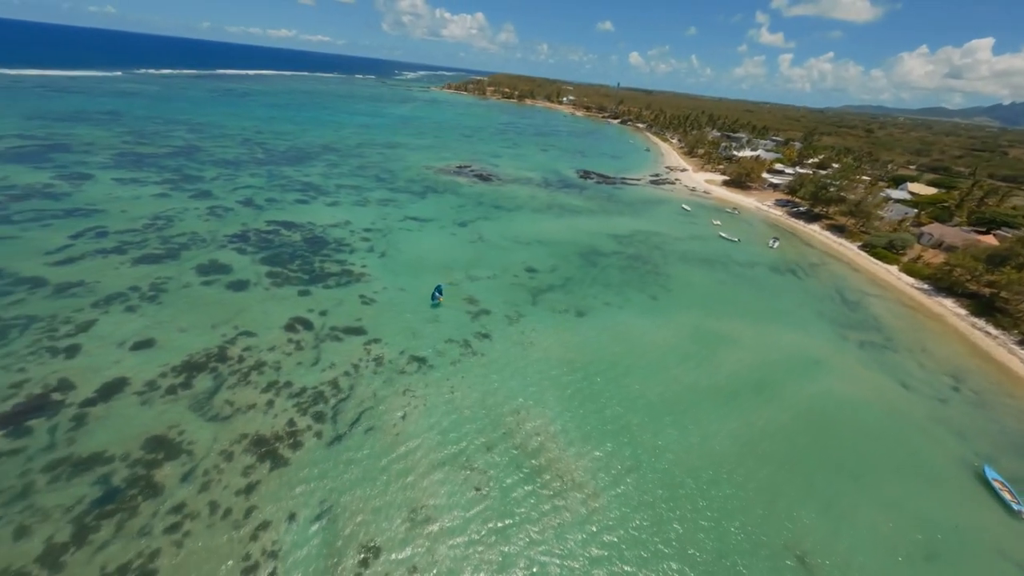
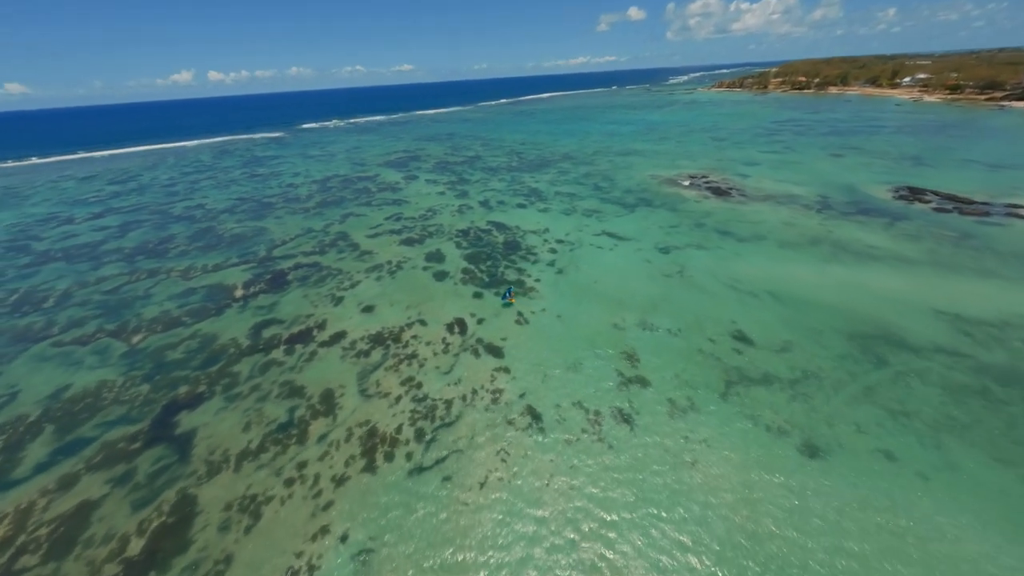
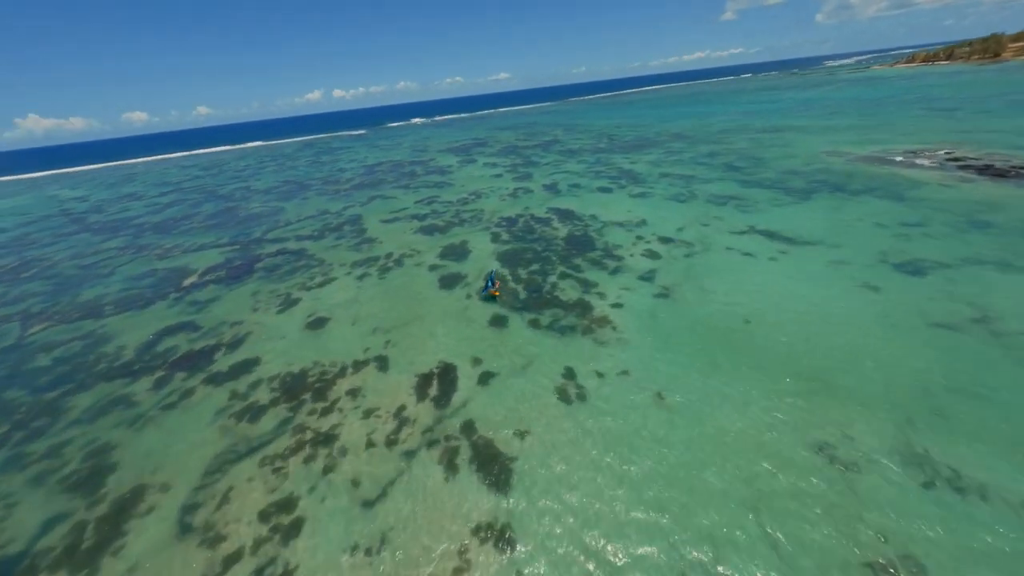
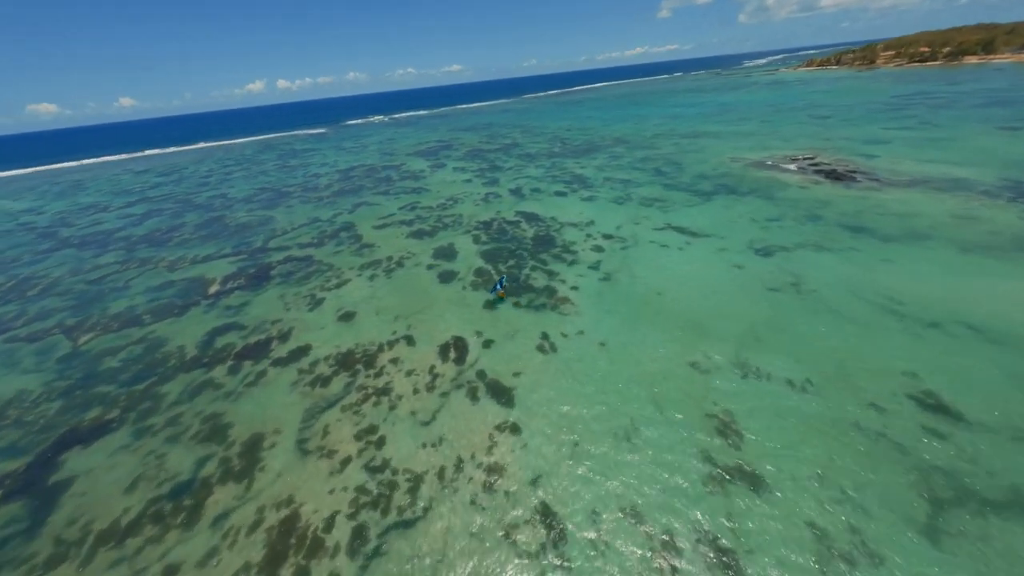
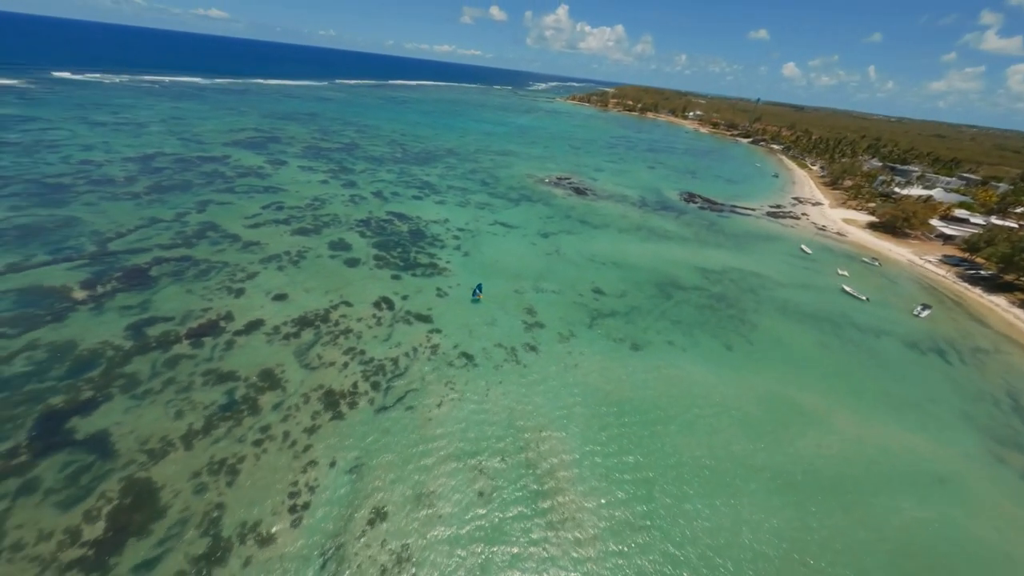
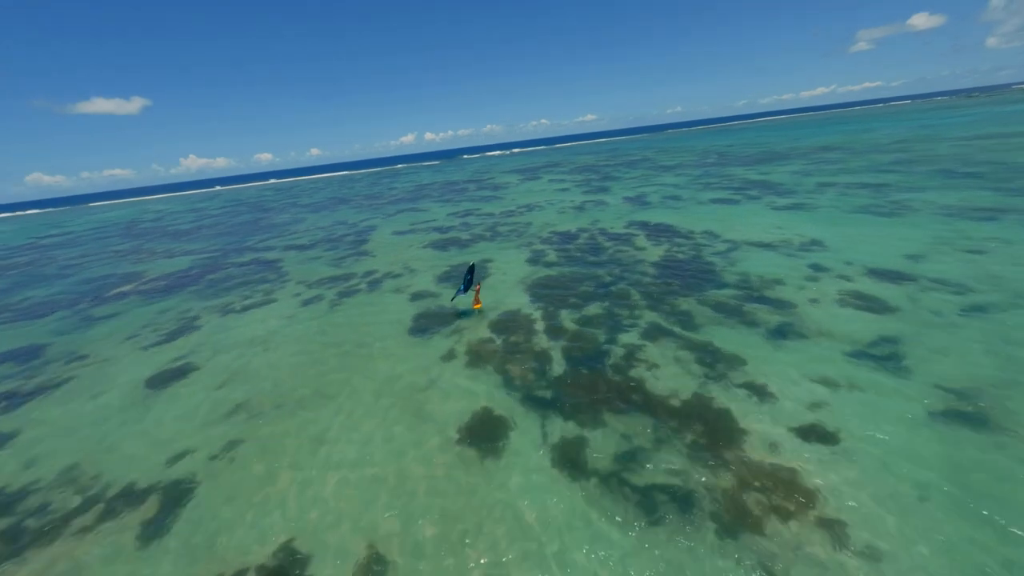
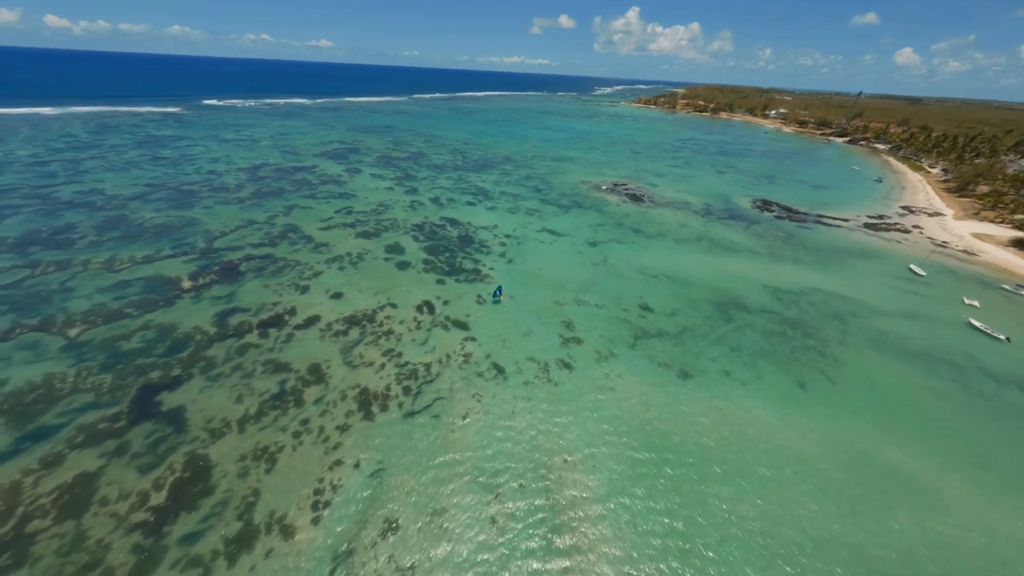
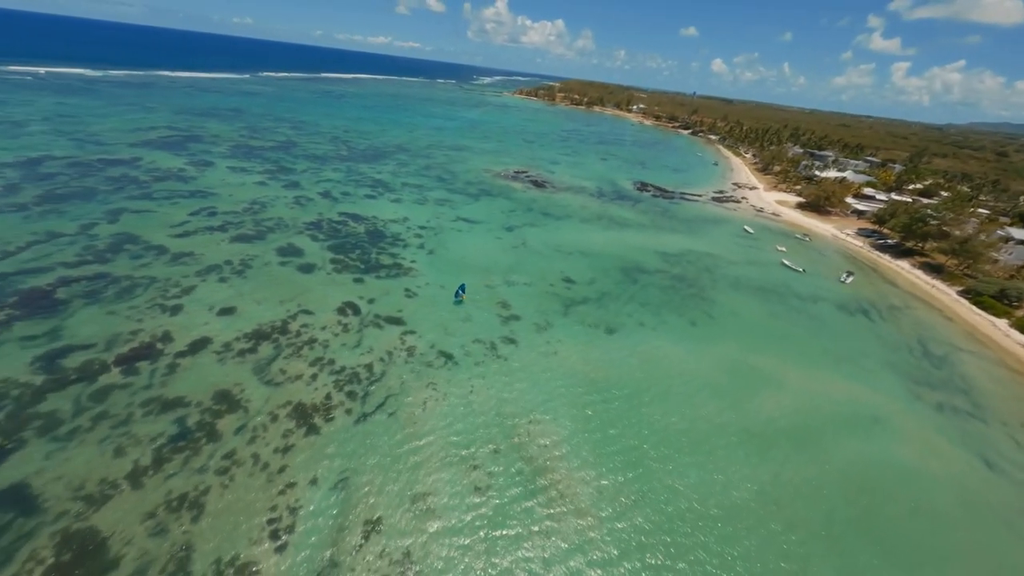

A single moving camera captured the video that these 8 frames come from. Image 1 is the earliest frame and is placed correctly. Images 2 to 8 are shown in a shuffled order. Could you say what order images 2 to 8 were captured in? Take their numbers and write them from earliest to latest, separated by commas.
8, 5, 7, 2, 4, 3, 6
